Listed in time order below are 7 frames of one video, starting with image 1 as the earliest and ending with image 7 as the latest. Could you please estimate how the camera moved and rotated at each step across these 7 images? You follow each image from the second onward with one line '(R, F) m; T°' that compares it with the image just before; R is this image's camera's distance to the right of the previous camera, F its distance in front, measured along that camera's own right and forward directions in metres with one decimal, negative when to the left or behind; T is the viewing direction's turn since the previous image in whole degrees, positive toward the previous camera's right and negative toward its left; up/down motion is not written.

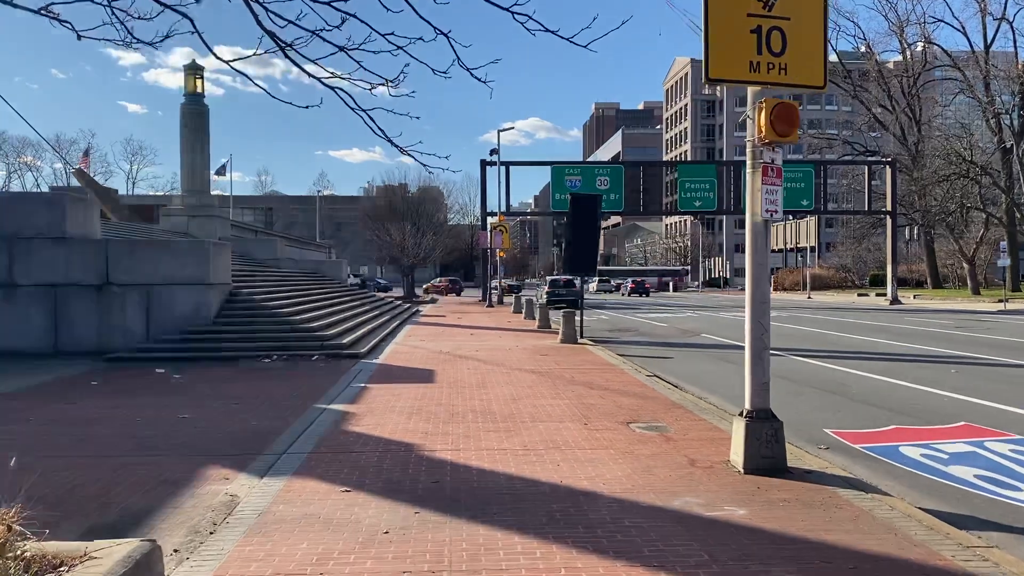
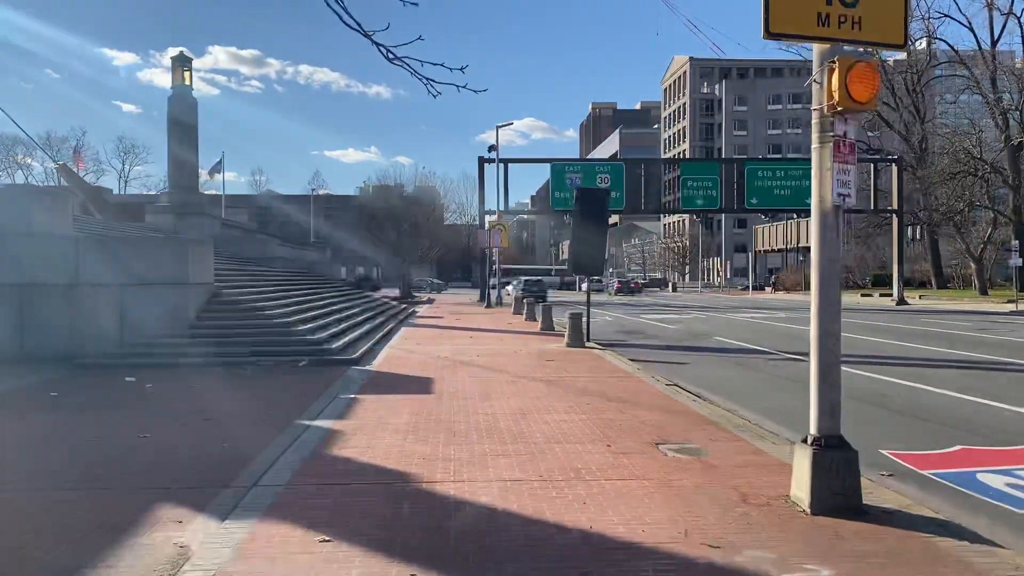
(-0.1, +1.2) m; 0°
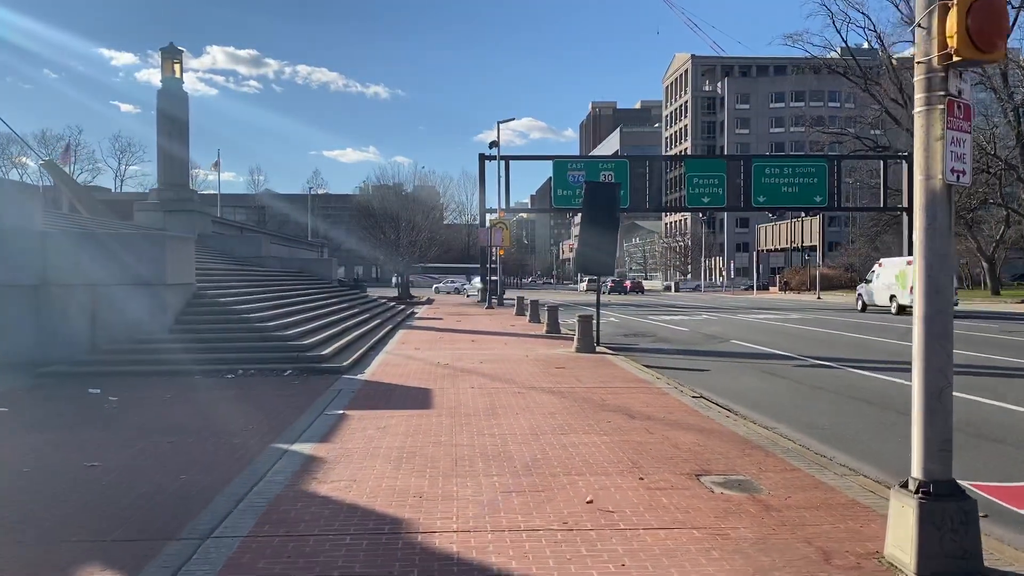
(-0.1, +1.2) m; 0°
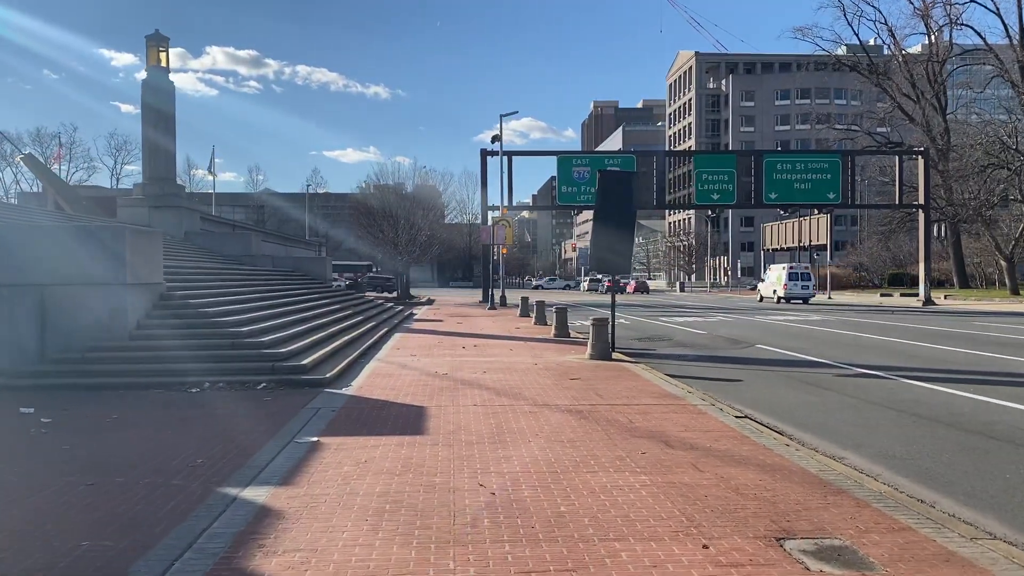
(-0.1, +1.7) m; 0°
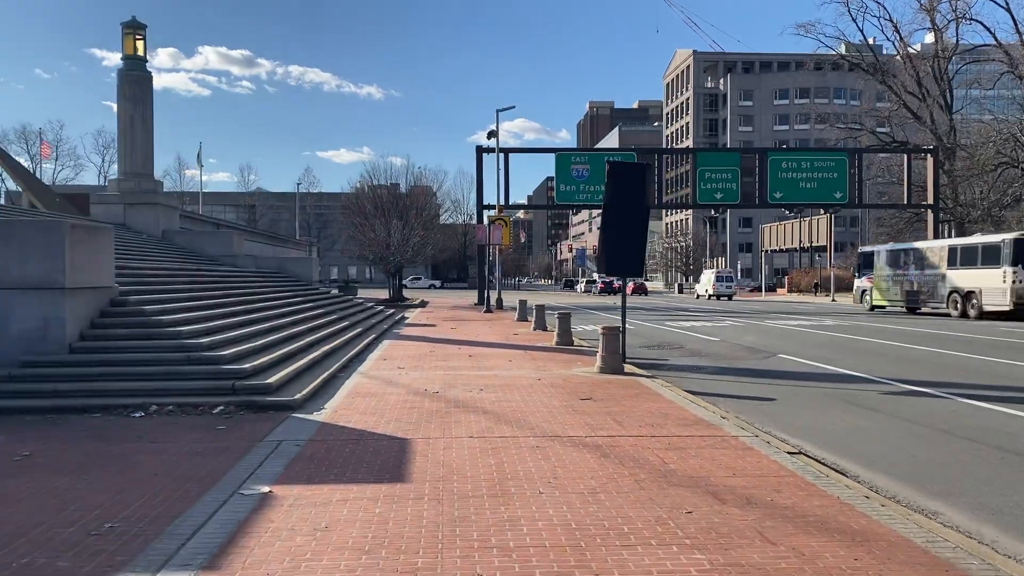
(-0.1, +1.6) m; 0°
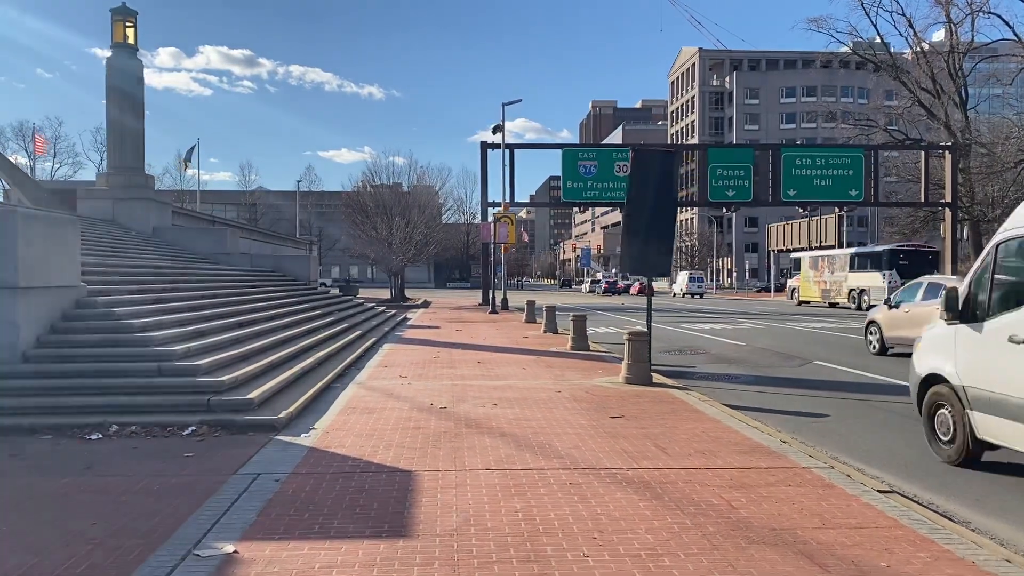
(-0.2, +1.4) m; 0°
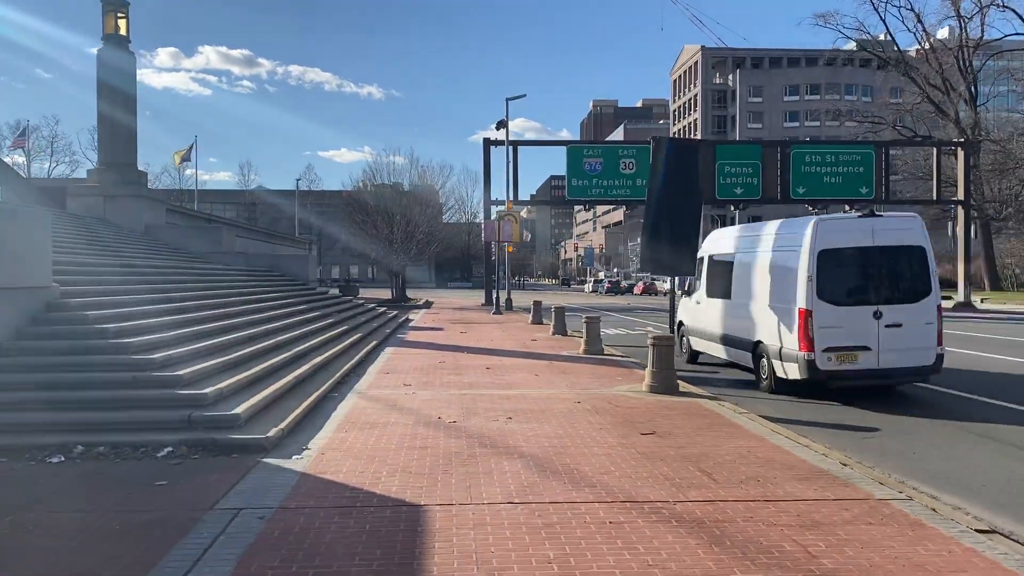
(-0.2, +1.0) m; 0°
